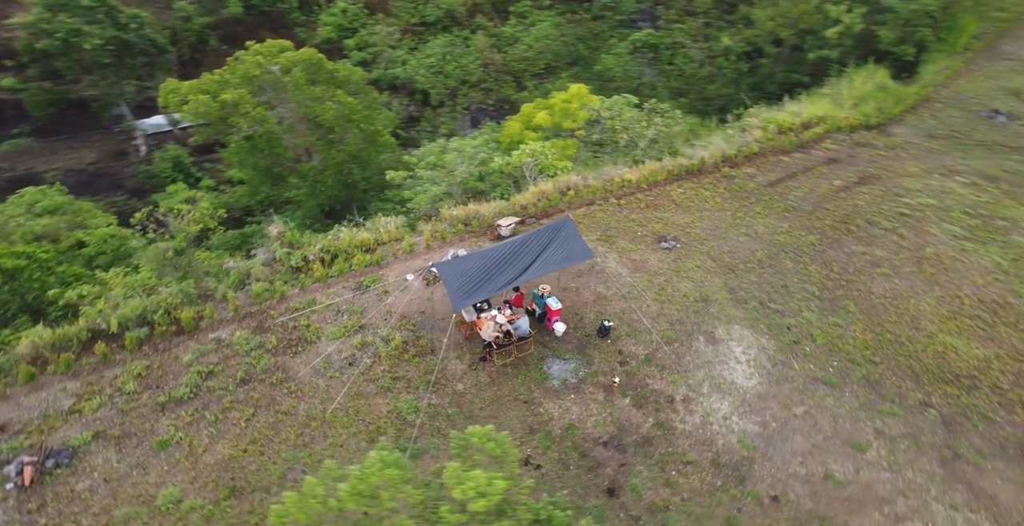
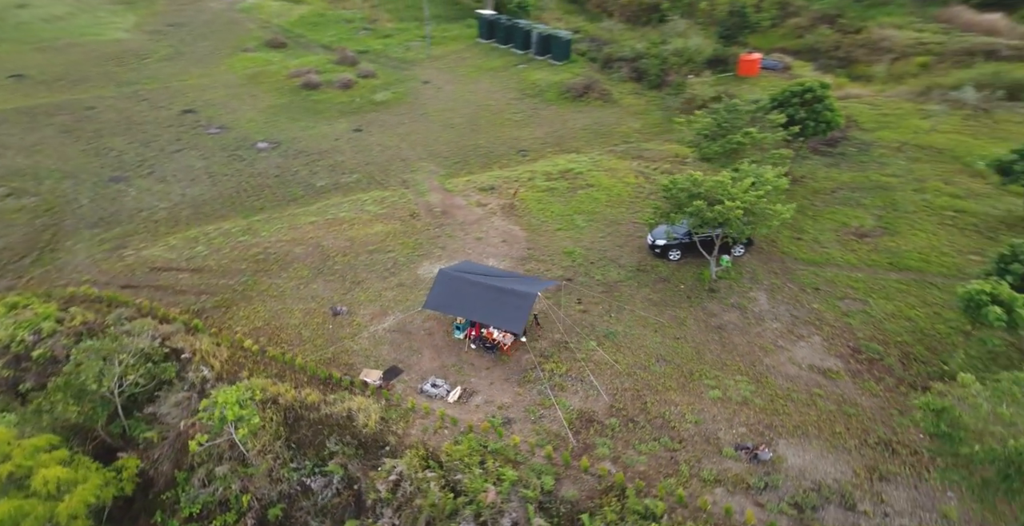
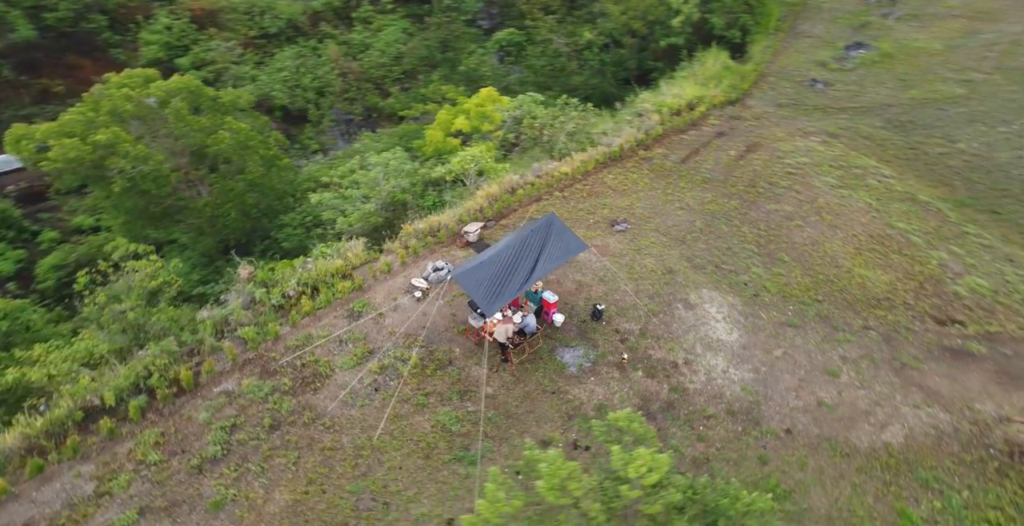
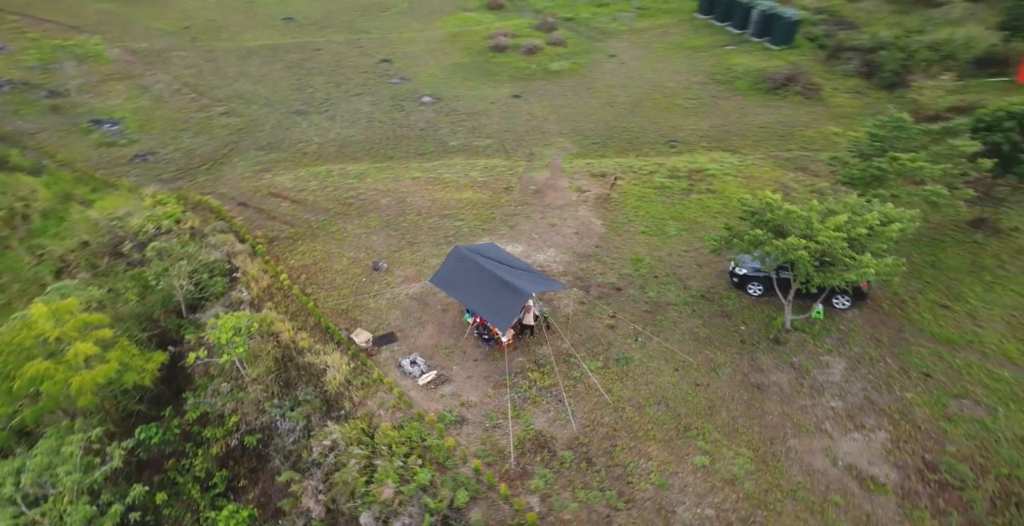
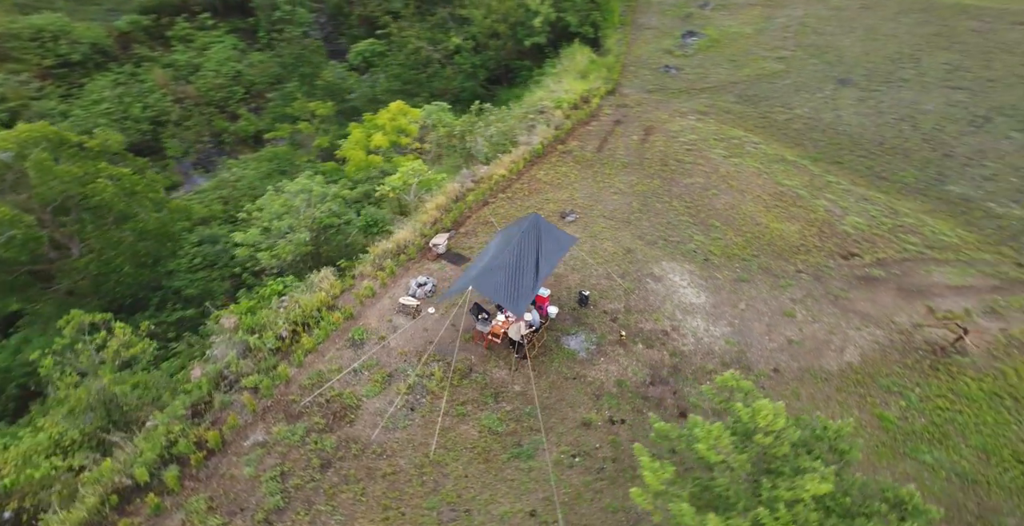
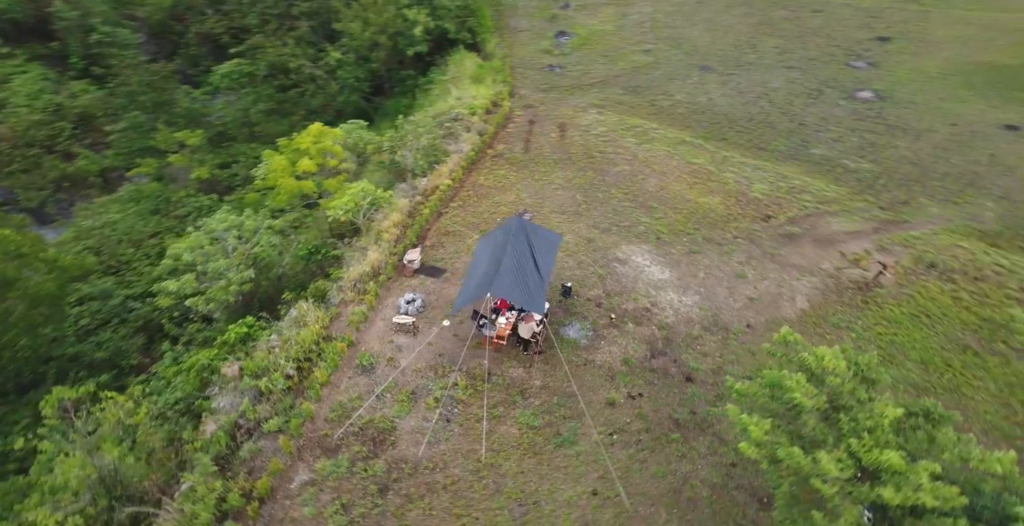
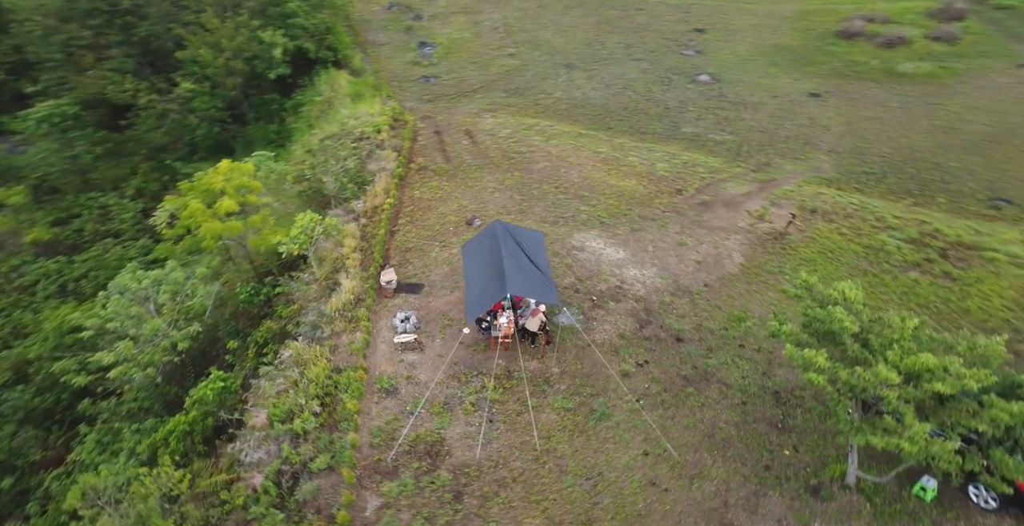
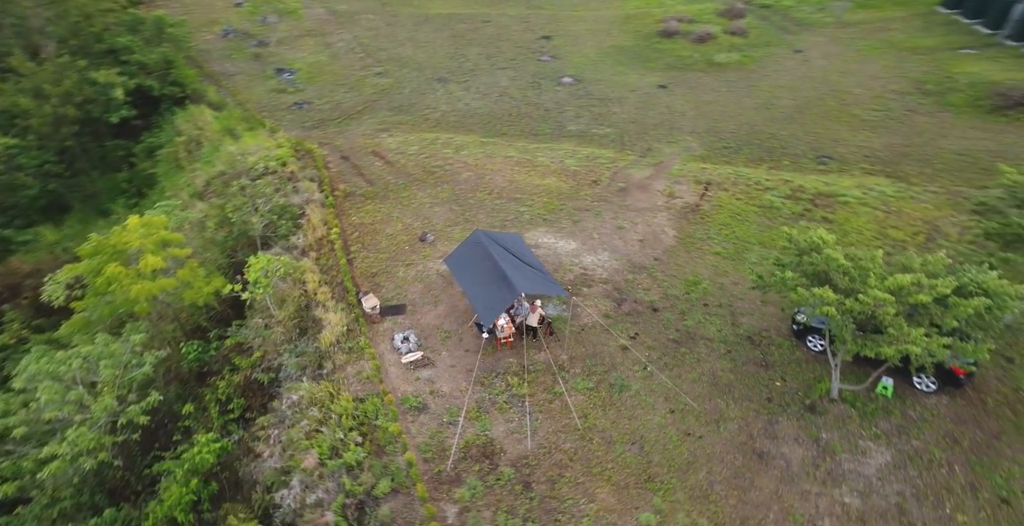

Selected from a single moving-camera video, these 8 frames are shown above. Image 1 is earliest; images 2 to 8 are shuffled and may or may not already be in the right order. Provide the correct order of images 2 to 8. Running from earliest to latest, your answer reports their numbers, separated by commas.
3, 5, 6, 7, 8, 4, 2
